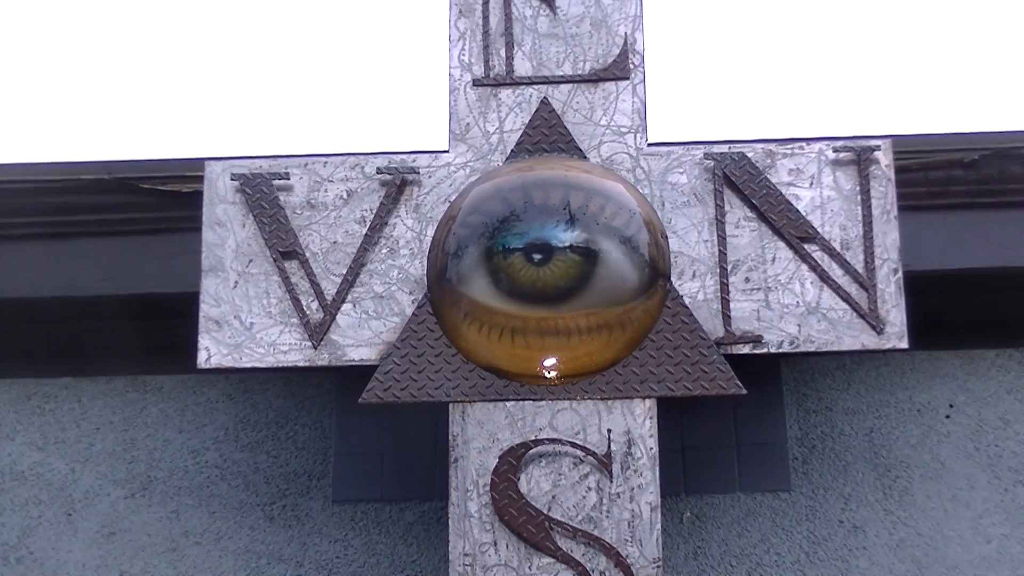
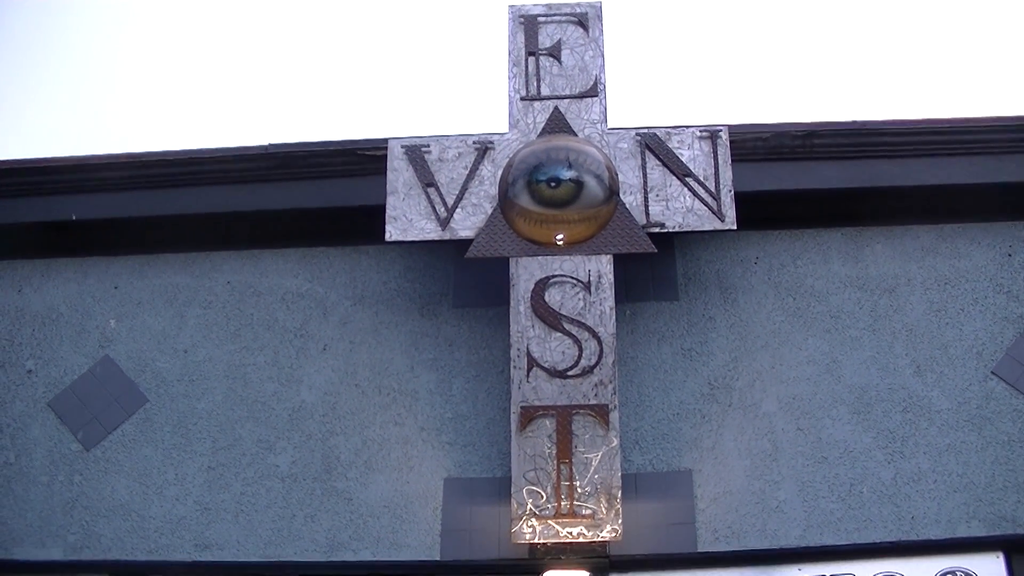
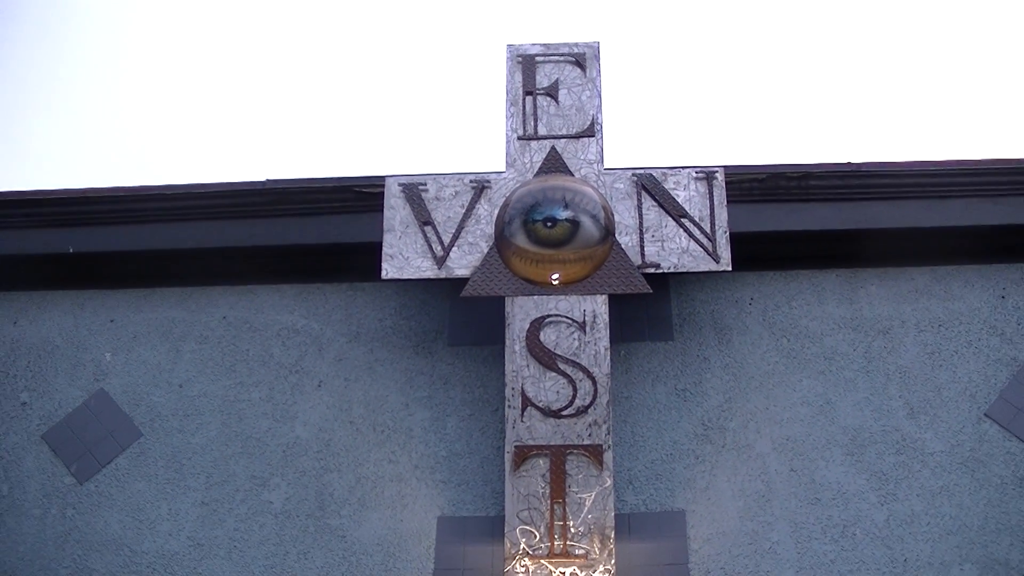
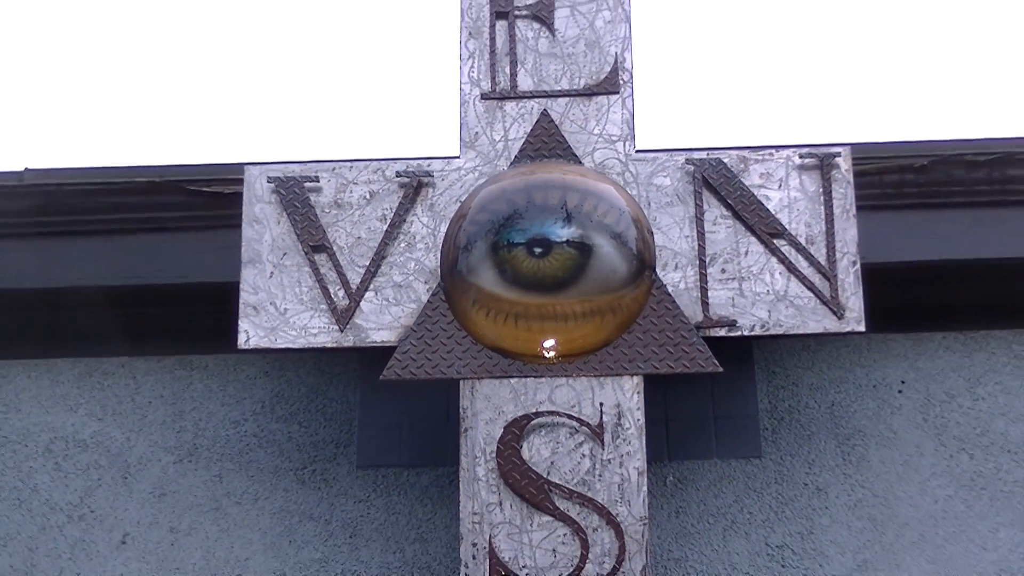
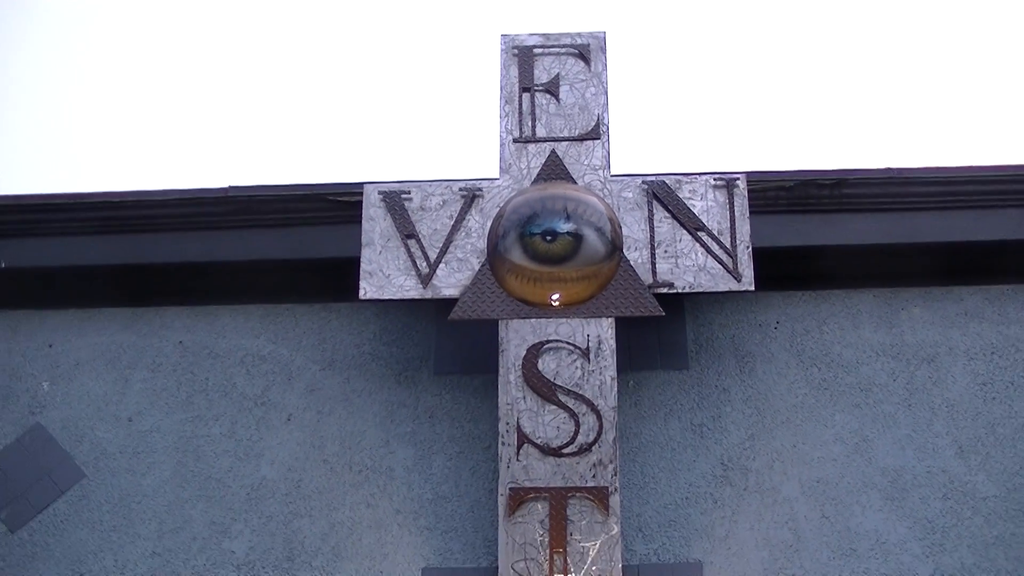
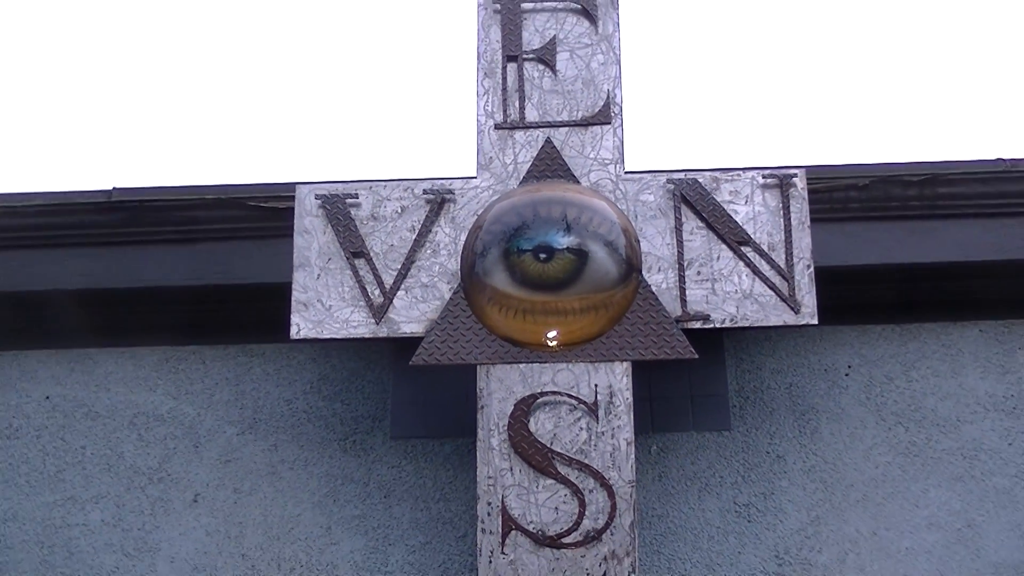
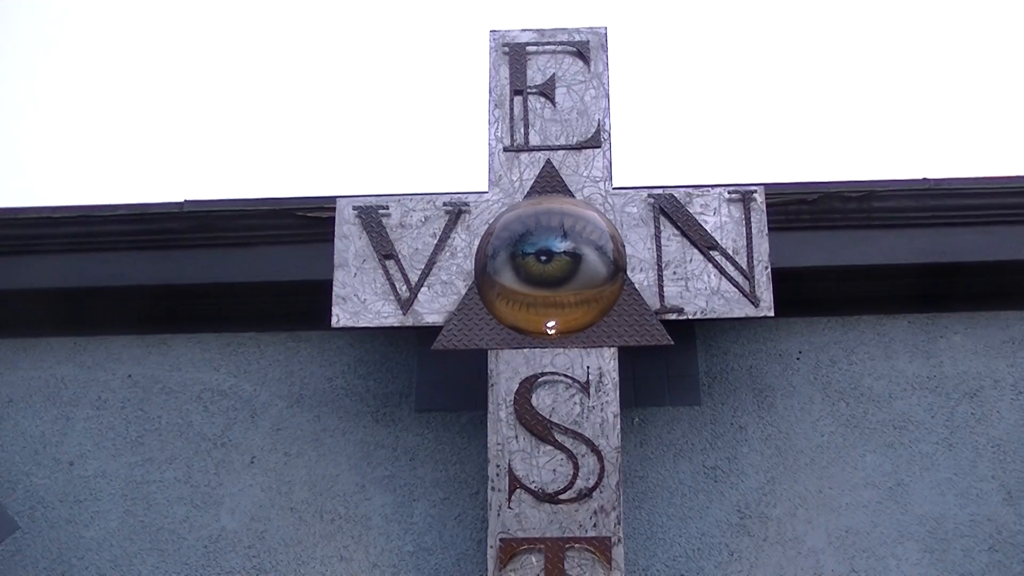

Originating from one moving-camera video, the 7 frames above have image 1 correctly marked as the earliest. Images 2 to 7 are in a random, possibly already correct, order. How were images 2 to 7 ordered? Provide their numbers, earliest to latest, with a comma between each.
4, 6, 7, 5, 3, 2
